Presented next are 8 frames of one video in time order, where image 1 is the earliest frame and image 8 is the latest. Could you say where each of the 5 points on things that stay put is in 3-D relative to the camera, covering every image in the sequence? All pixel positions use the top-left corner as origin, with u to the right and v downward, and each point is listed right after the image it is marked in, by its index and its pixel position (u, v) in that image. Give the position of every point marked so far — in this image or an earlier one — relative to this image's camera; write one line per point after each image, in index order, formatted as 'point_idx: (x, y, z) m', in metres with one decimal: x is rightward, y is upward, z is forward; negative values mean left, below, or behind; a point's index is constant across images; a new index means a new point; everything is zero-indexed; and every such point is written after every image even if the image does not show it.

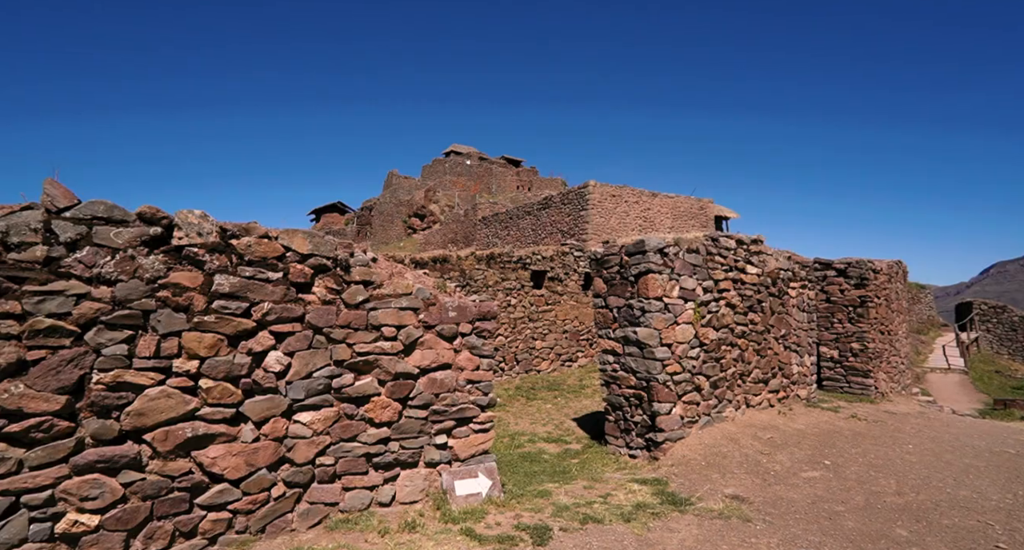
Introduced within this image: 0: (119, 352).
0: (-3.8, -0.7, +6.0) m
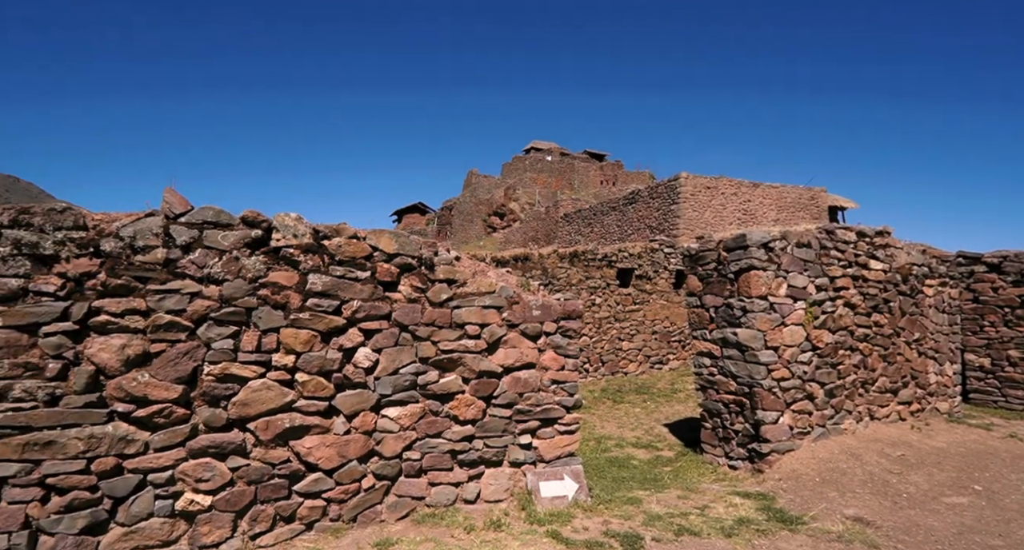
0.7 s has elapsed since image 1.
0: (-2.9, -0.7, +6.5) m
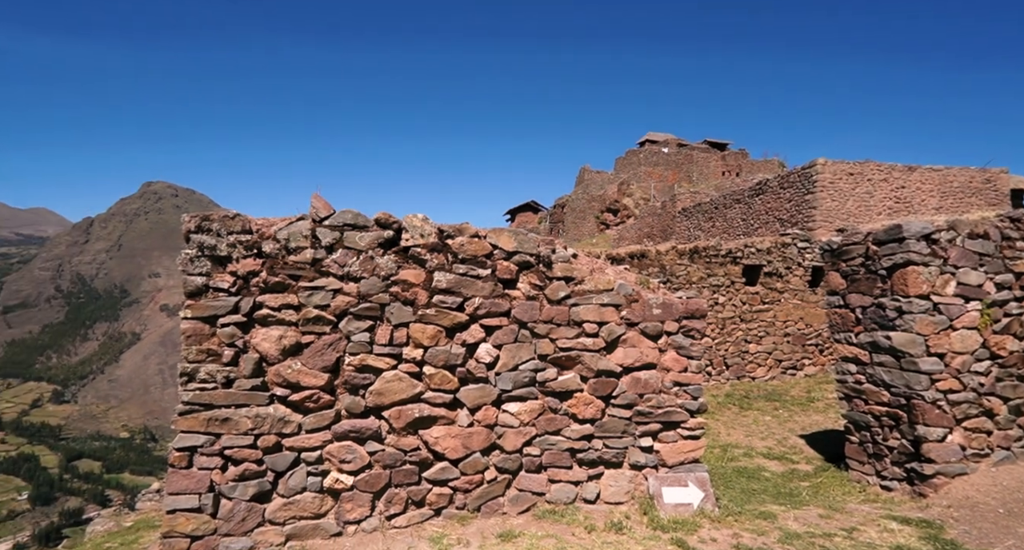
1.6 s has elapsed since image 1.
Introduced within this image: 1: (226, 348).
0: (-1.6, -0.7, +7.1) m
1: (-3.0, -0.7, +7.1) m
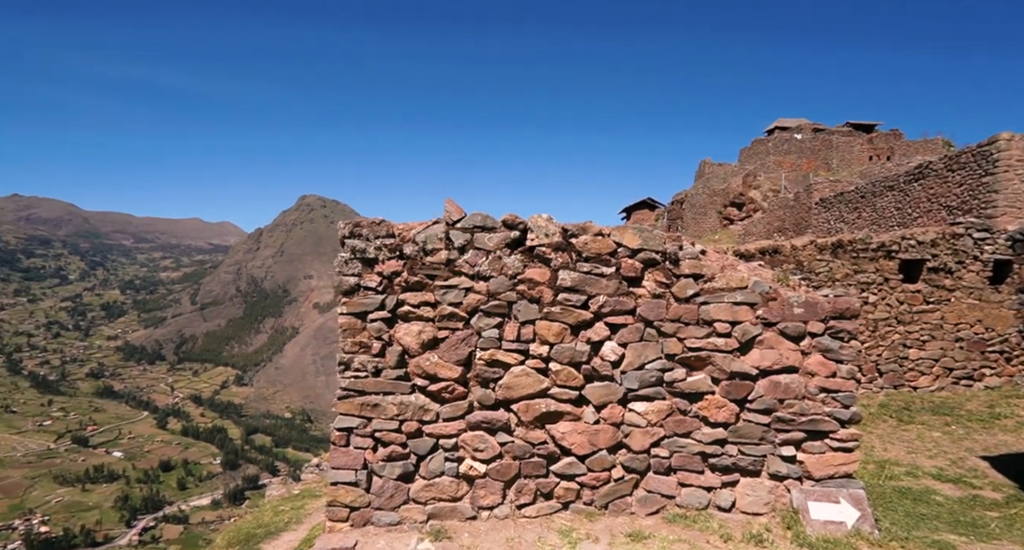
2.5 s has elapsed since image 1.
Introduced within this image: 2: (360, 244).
0: (-0.2, -0.7, +7.3) m
1: (-1.5, -0.7, +7.6) m
2: (-1.7, +0.4, +7.7) m
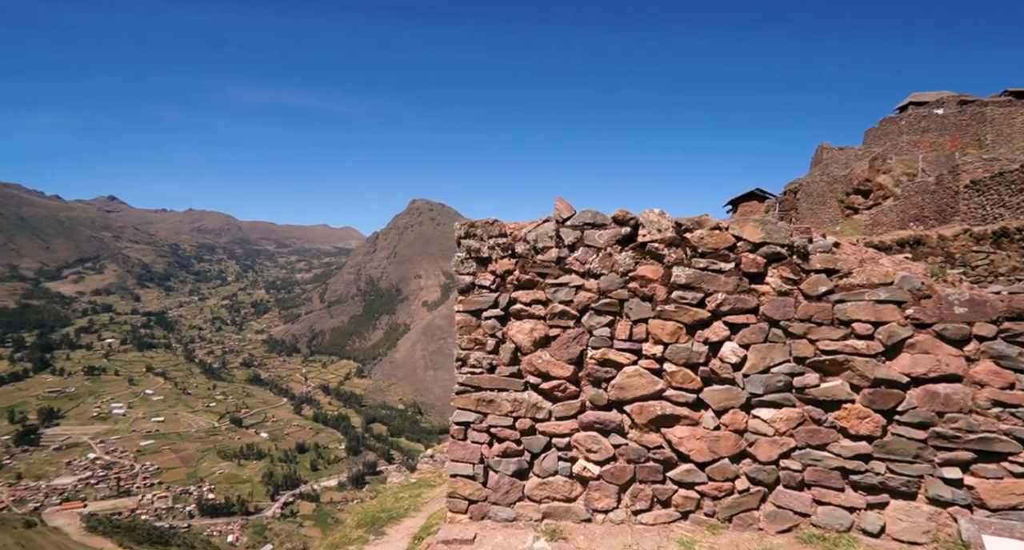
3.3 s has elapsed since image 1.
0: (+1.0, -0.6, +7.1) m
1: (-0.3, -0.7, +7.6) m
2: (-0.4, +0.4, +7.7) m
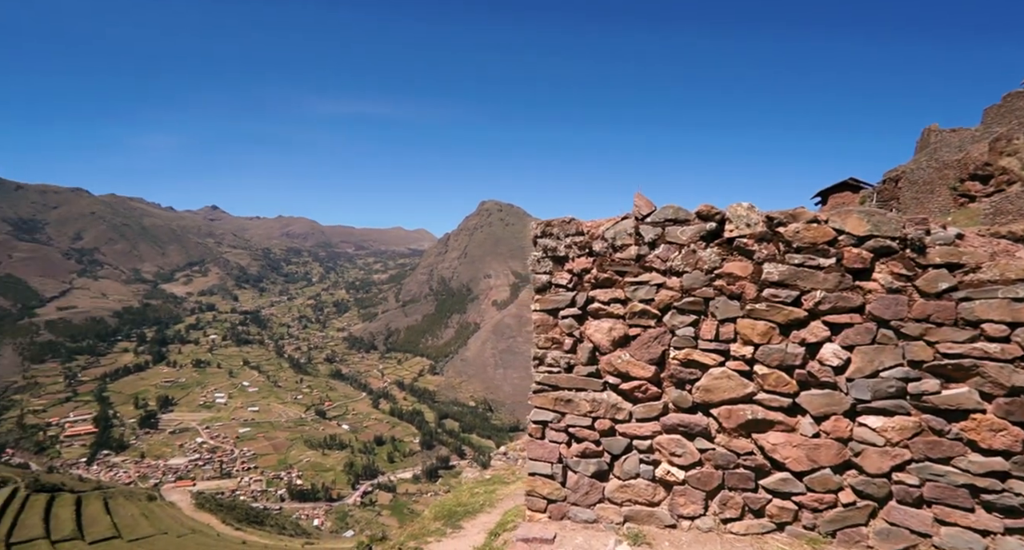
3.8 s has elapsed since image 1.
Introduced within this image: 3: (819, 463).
0: (+1.8, -0.6, +6.8) m
1: (+0.6, -0.7, +7.5) m
2: (+0.5, +0.4, +7.6) m
3: (+2.9, -1.8, +6.3) m
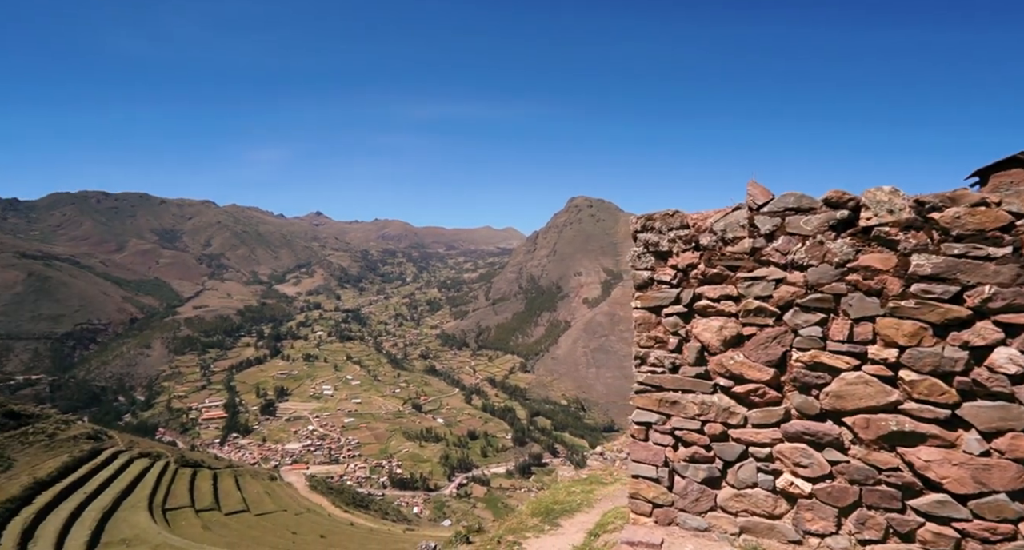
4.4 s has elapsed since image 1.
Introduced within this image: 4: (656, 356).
0: (+2.8, -0.6, +6.2) m
1: (+1.7, -0.7, +7.0) m
2: (+1.6, +0.4, +7.1) m
3: (+3.9, -1.7, +5.5) m
4: (+1.6, -0.9, +7.0) m
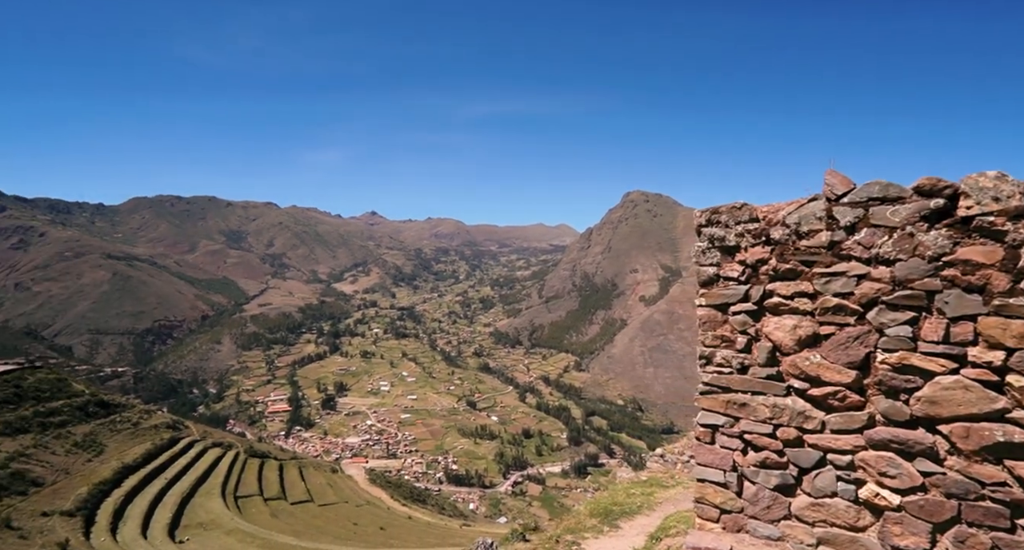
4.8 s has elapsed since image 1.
0: (+3.4, -0.5, +5.7) m
1: (+2.4, -0.6, +6.6) m
2: (+2.2, +0.4, +6.7) m
3: (+4.4, -1.7, +4.9) m
4: (+2.2, -0.9, +6.6) m
